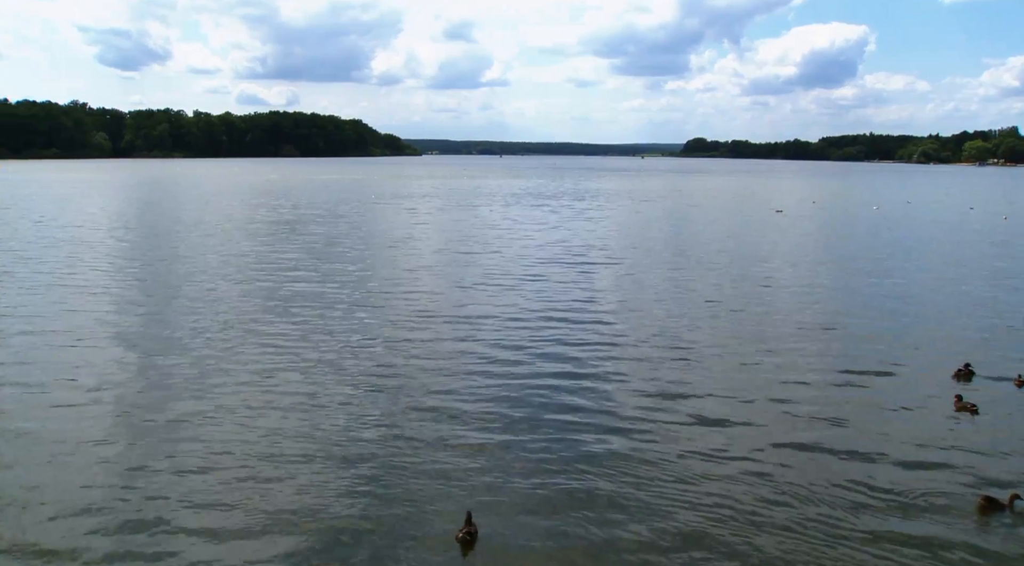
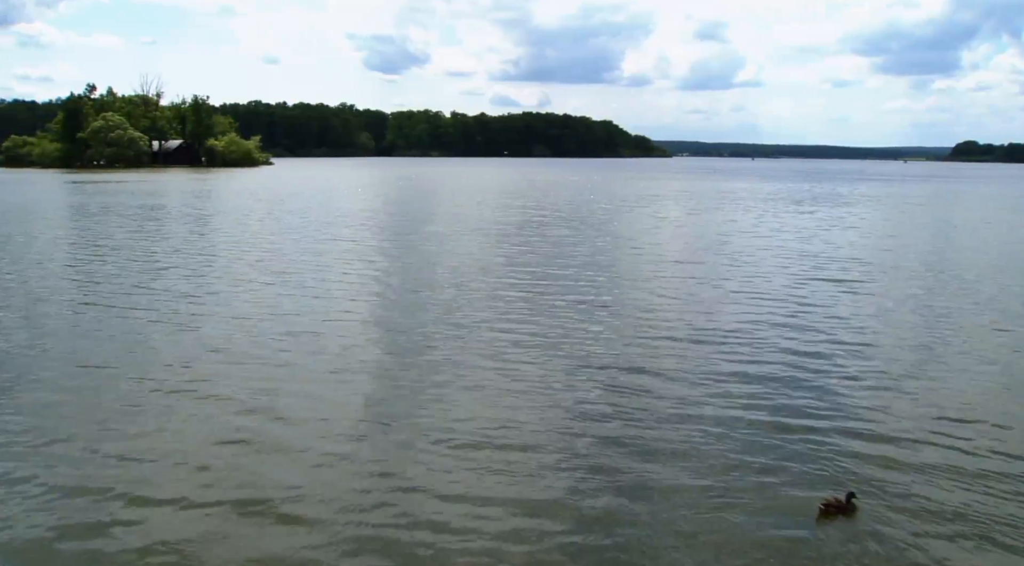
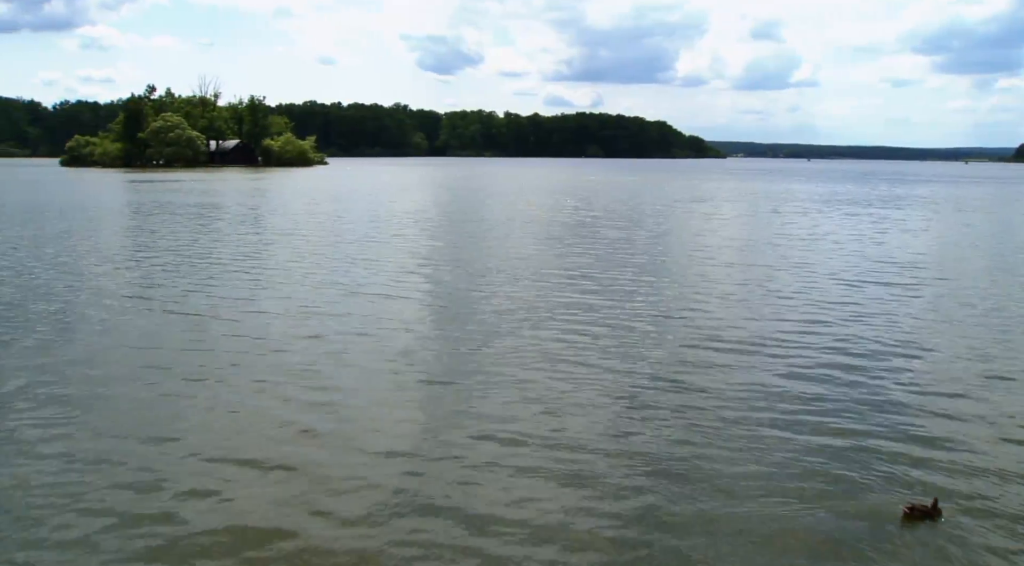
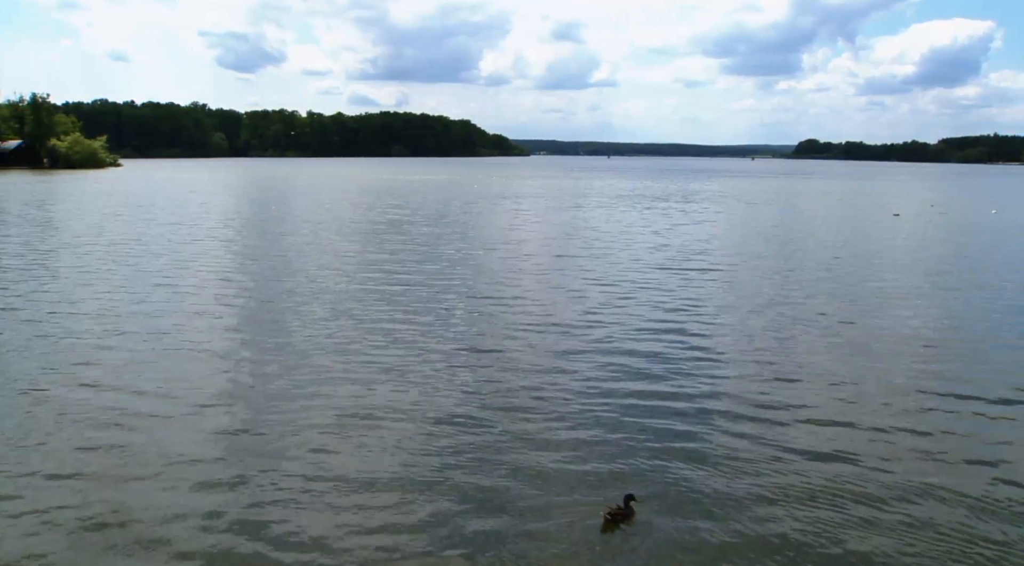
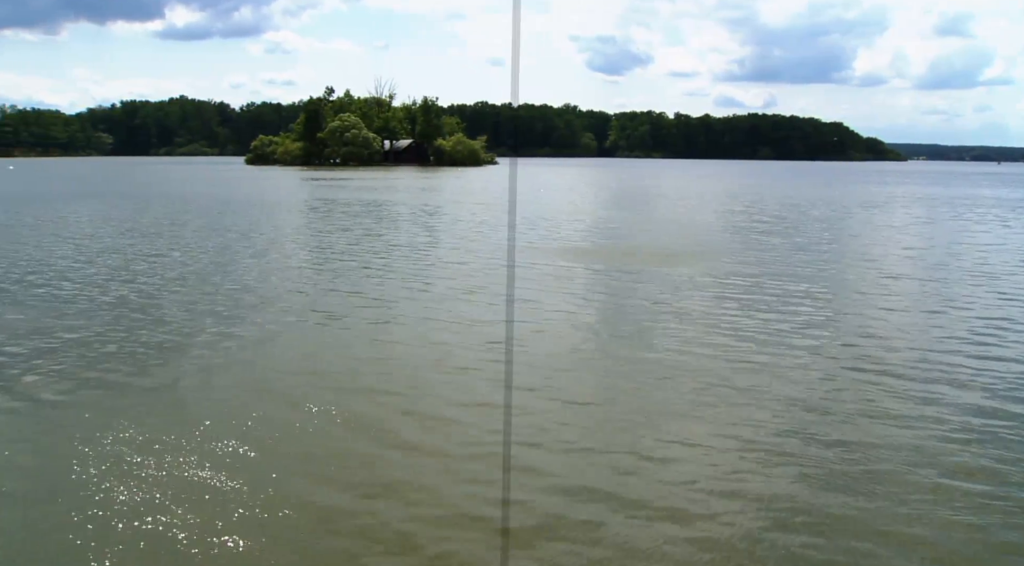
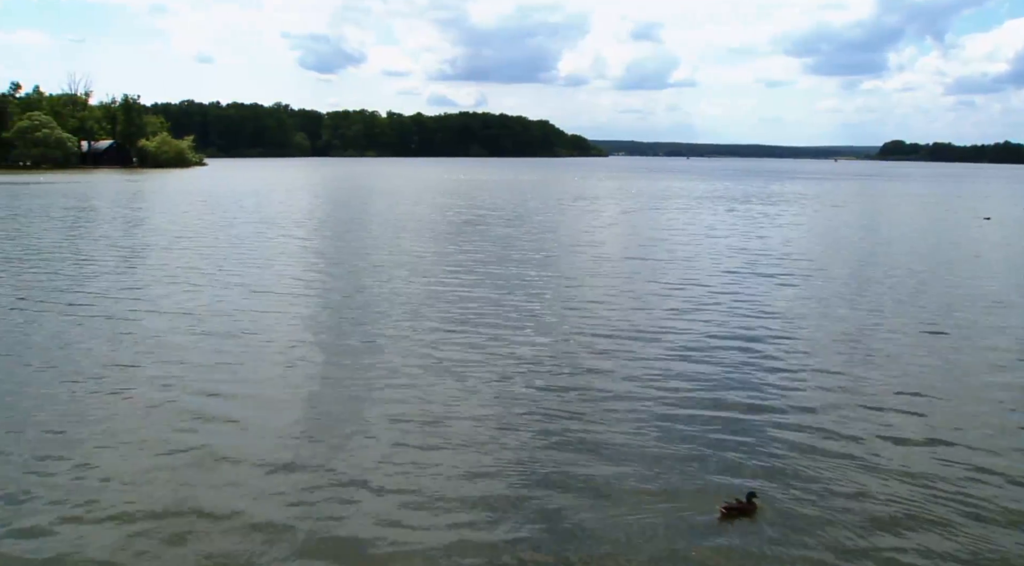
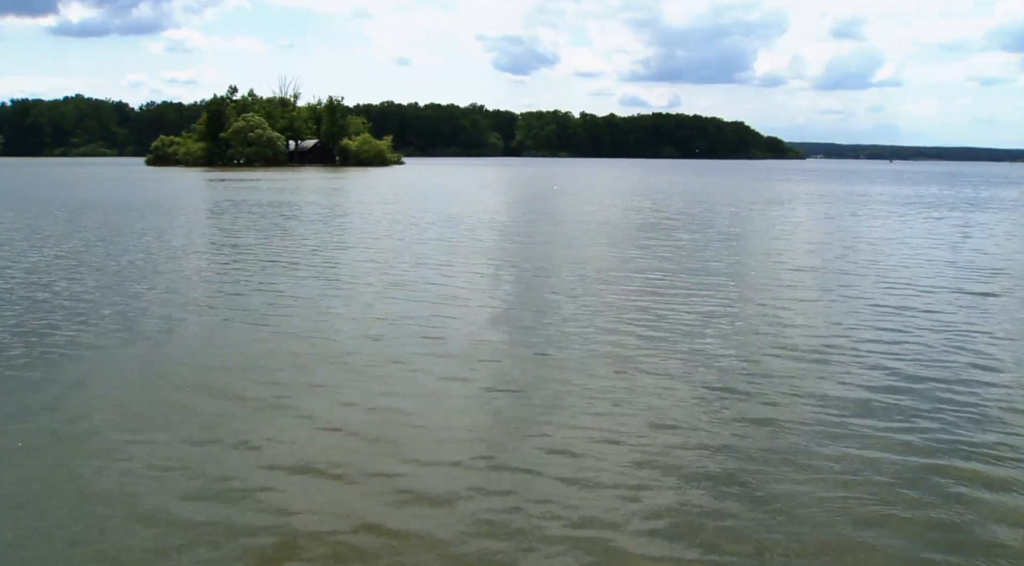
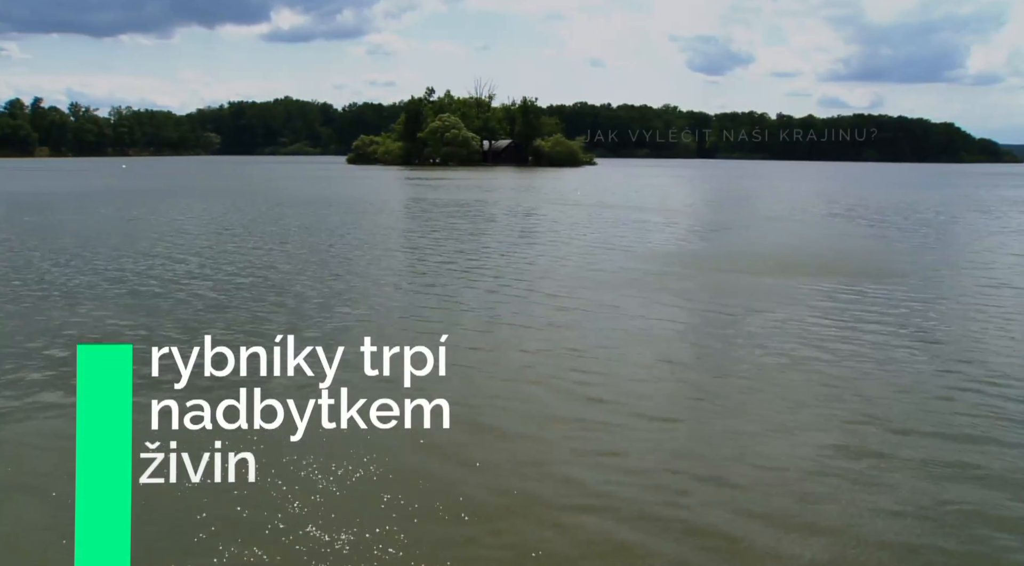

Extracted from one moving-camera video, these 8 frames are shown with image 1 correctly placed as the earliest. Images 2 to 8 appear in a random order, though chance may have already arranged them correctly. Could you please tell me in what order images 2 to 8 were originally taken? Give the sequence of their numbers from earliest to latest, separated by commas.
4, 6, 2, 3, 7, 5, 8
